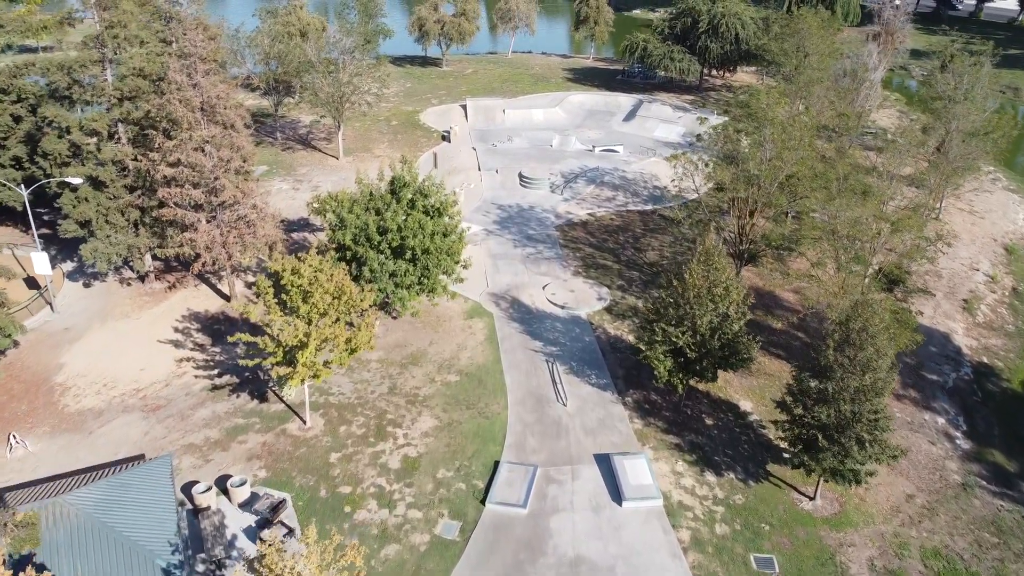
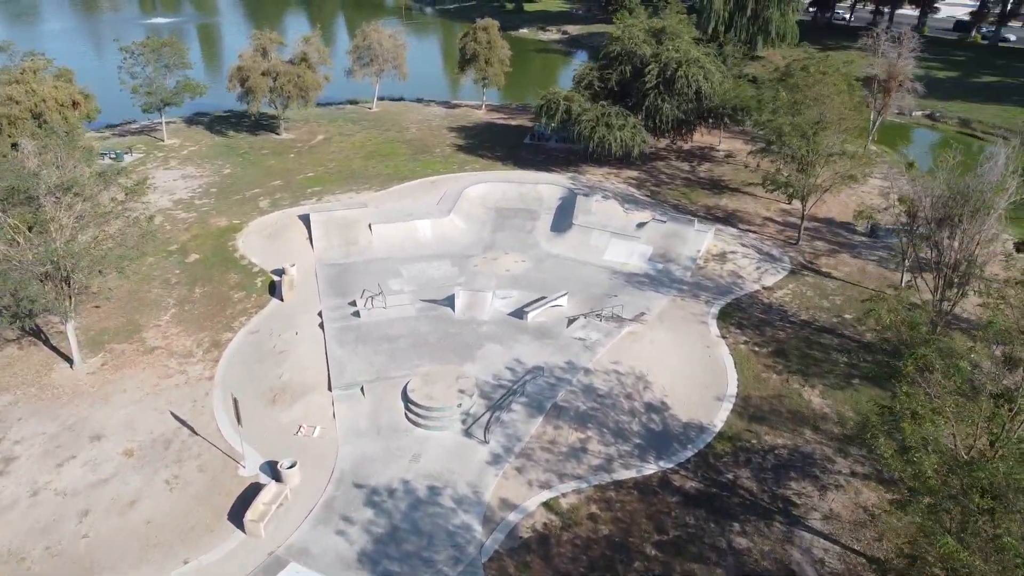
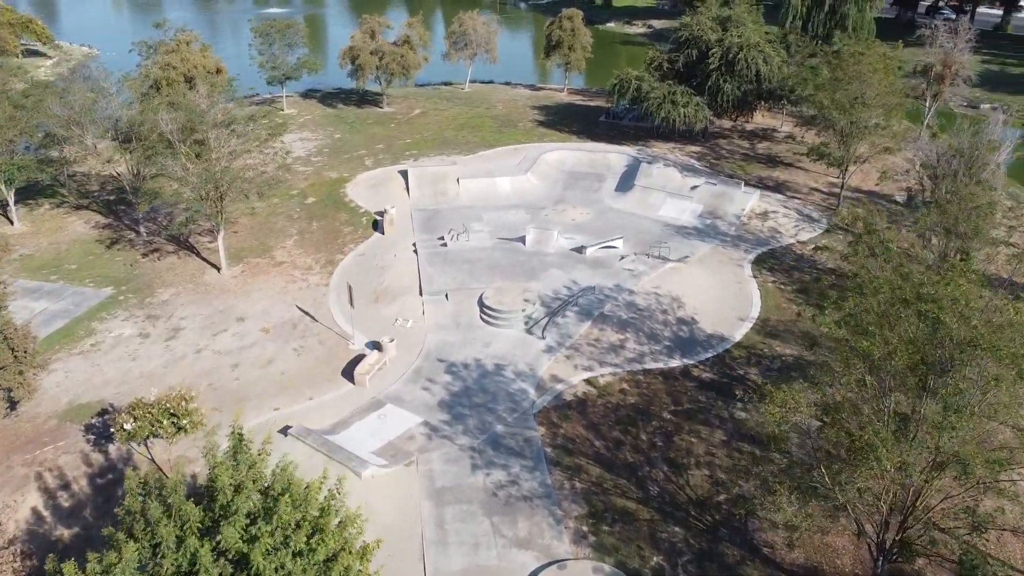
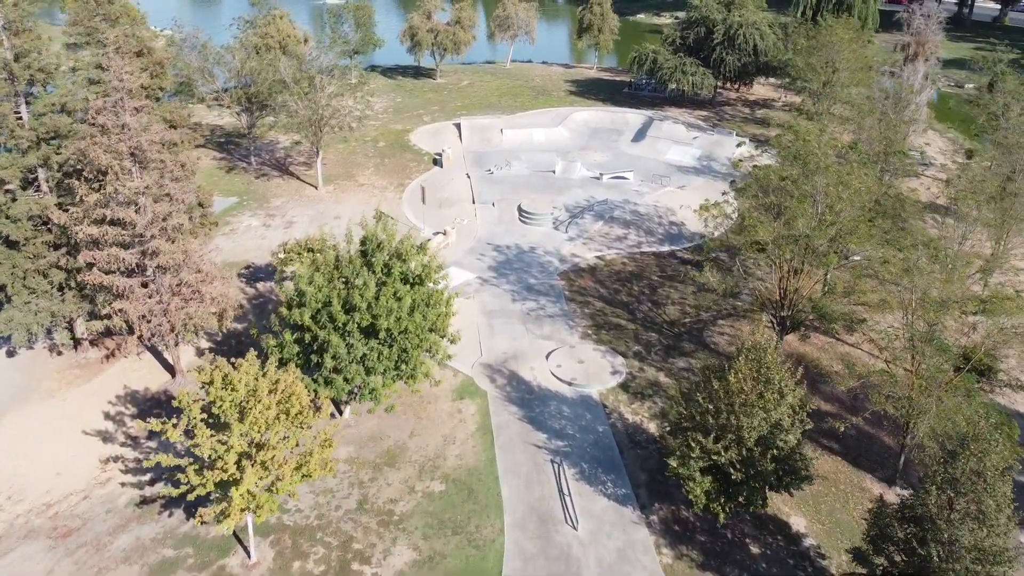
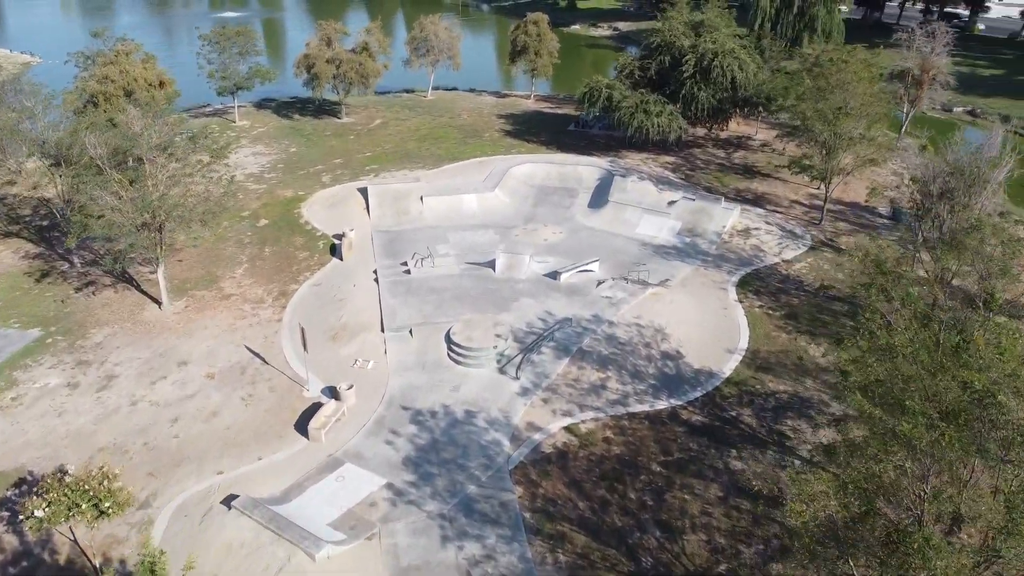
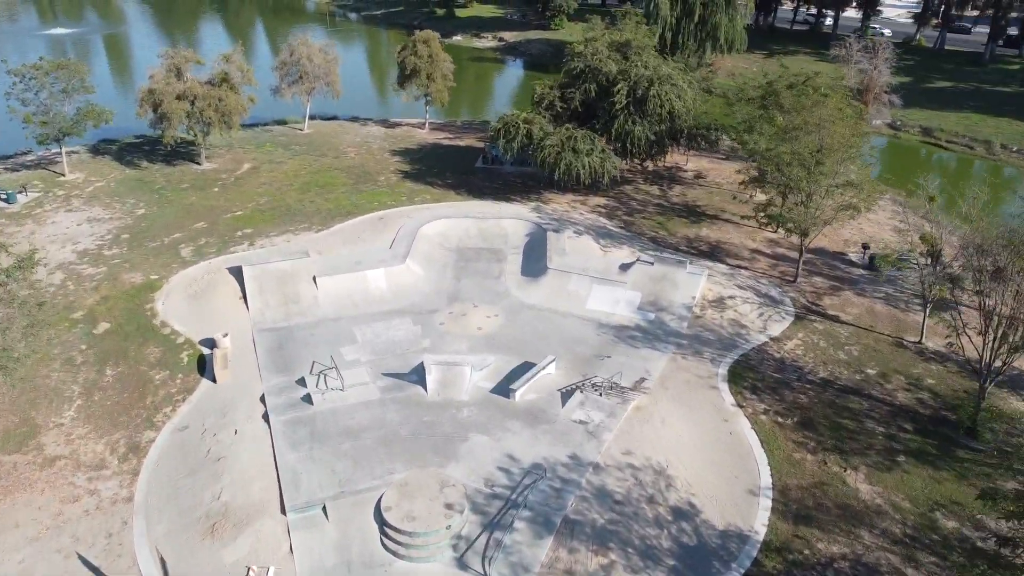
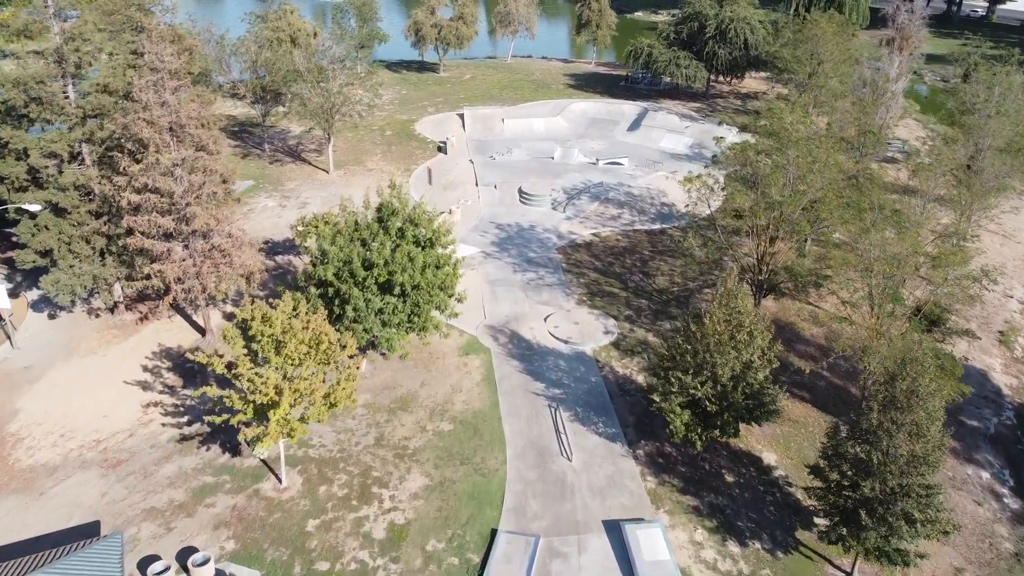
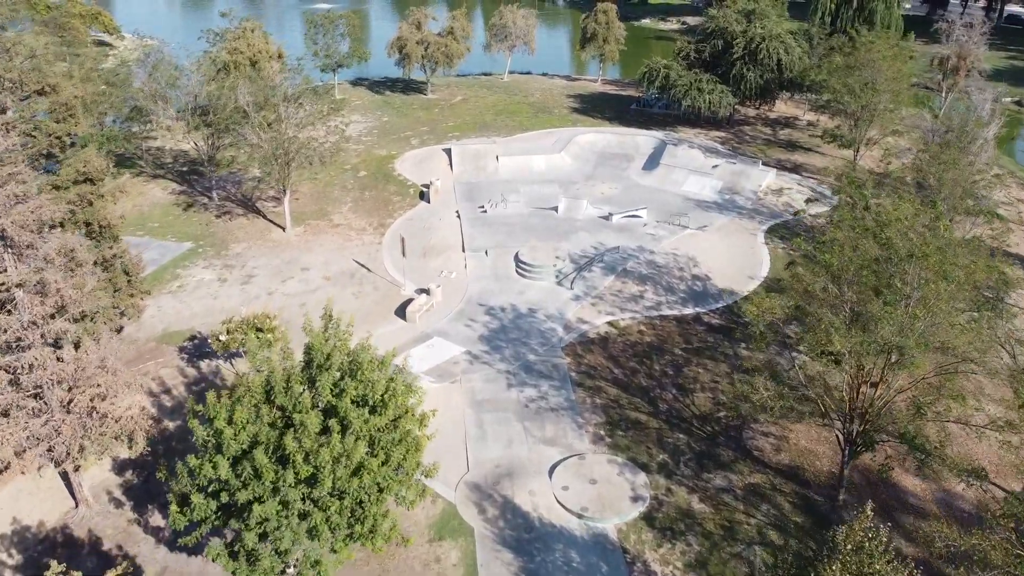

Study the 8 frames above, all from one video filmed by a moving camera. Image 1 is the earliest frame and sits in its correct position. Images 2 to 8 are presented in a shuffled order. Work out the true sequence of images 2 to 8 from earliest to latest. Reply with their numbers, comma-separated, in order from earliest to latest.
7, 4, 8, 3, 5, 2, 6
